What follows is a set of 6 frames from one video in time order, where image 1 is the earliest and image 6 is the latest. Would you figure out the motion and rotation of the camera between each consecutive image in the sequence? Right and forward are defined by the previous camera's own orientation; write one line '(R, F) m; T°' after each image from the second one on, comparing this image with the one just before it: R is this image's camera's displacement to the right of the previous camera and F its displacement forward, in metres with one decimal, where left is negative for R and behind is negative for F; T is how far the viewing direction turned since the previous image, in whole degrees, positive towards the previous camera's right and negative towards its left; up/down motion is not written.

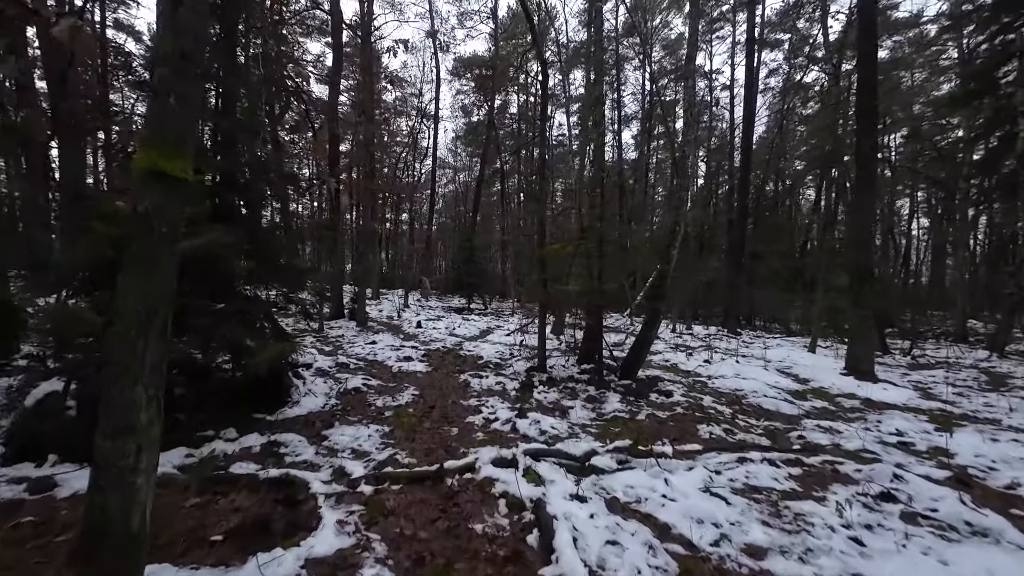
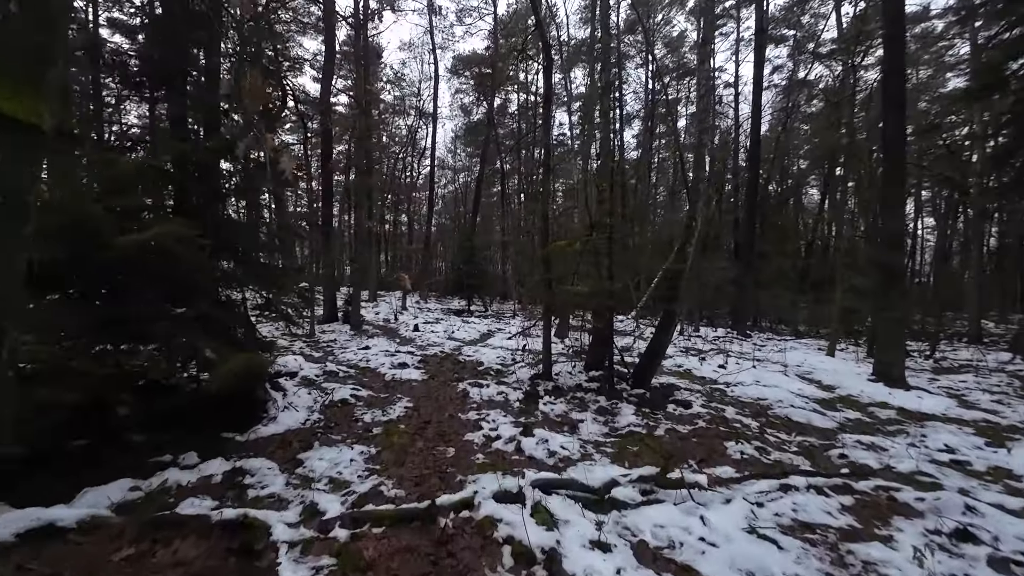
(0.0, +0.6) m; 0°
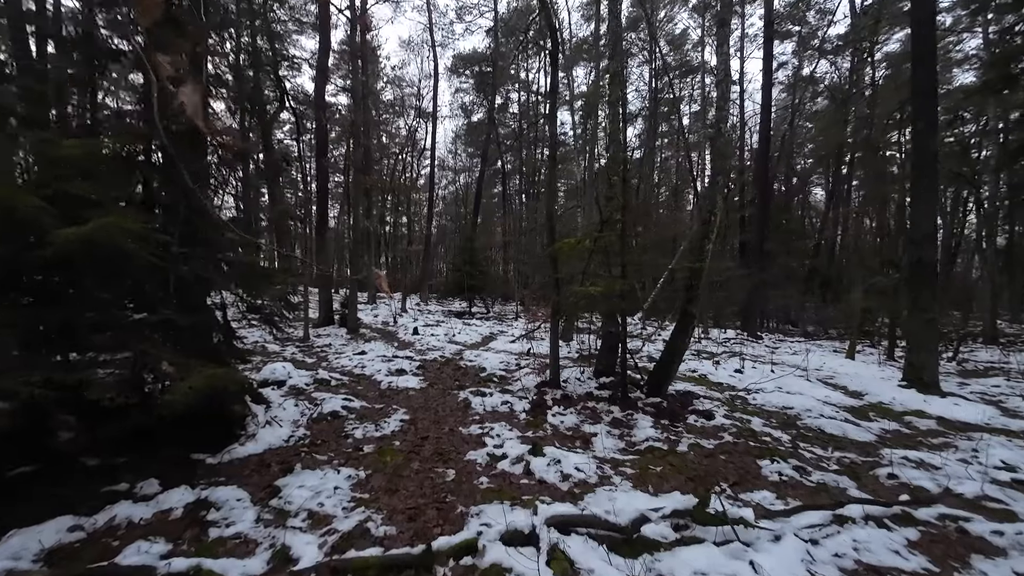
(-0.1, +0.5) m; 0°
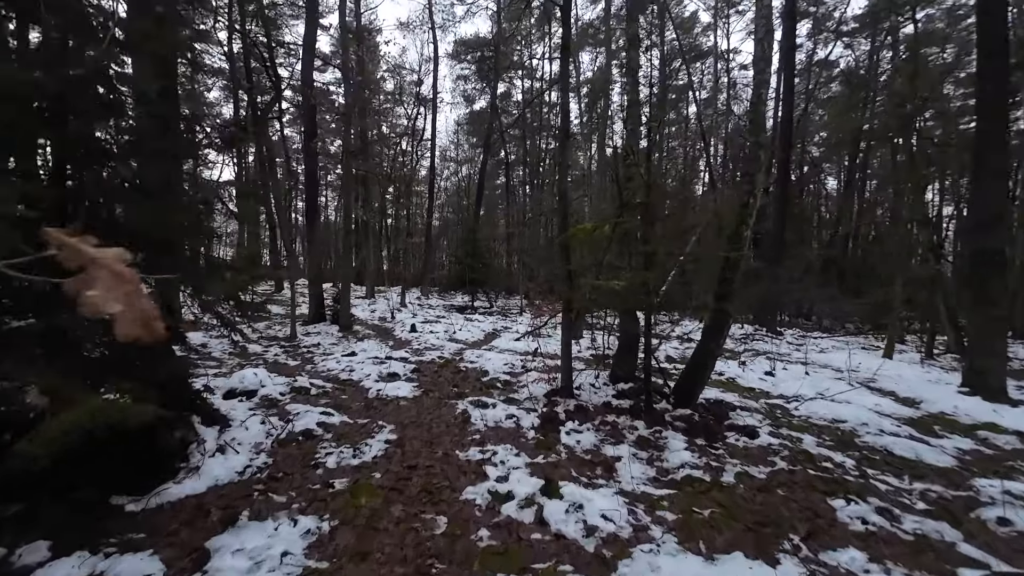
(0.0, +0.9) m; 0°
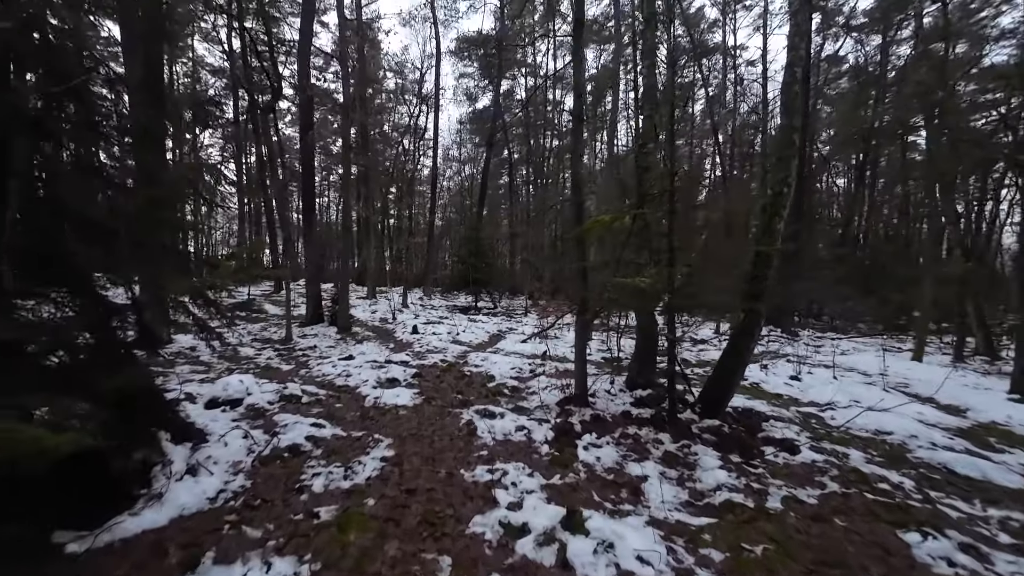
(-0.1, +0.5) m; 0°
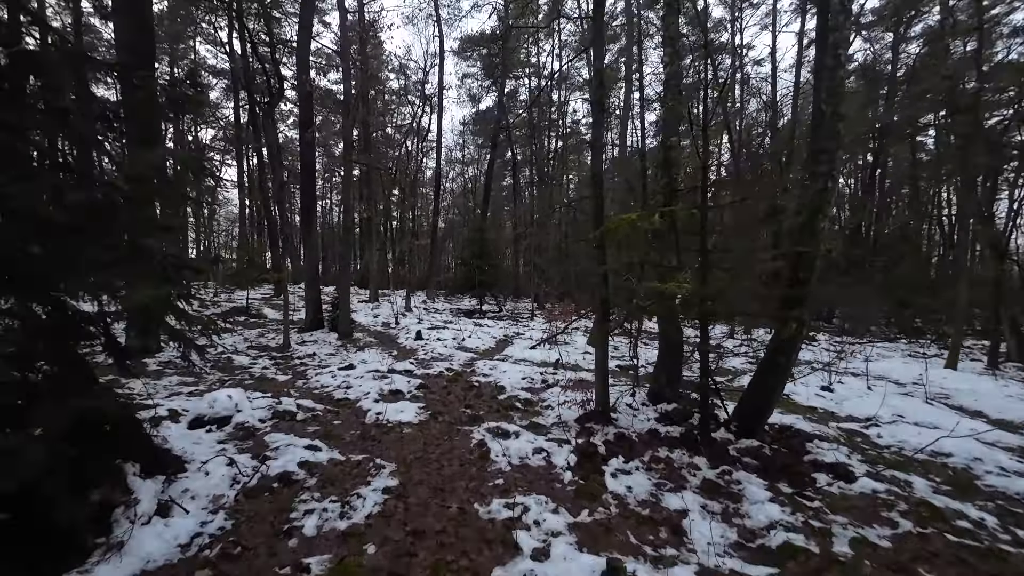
(-0.1, +0.5) m; 0°
